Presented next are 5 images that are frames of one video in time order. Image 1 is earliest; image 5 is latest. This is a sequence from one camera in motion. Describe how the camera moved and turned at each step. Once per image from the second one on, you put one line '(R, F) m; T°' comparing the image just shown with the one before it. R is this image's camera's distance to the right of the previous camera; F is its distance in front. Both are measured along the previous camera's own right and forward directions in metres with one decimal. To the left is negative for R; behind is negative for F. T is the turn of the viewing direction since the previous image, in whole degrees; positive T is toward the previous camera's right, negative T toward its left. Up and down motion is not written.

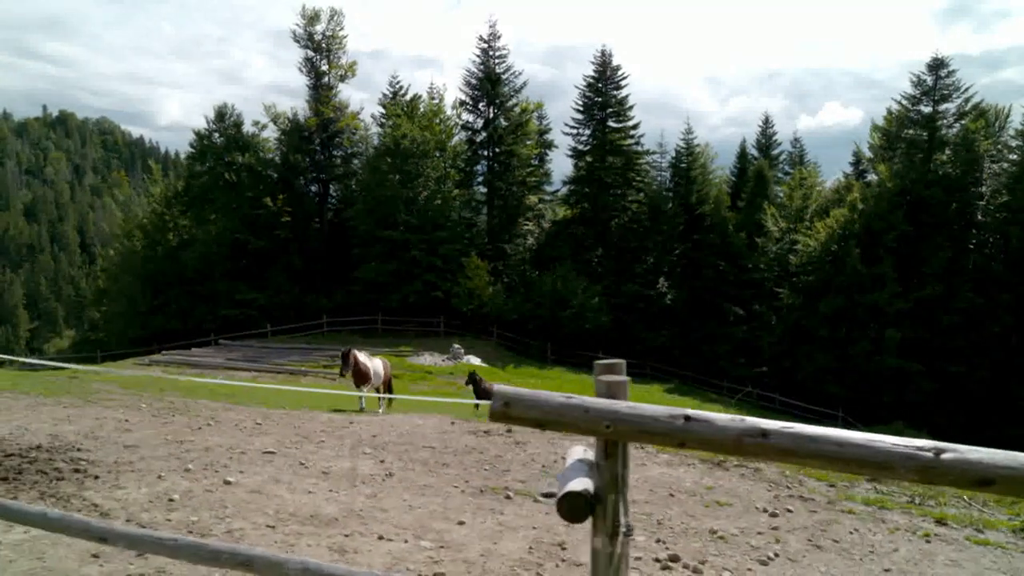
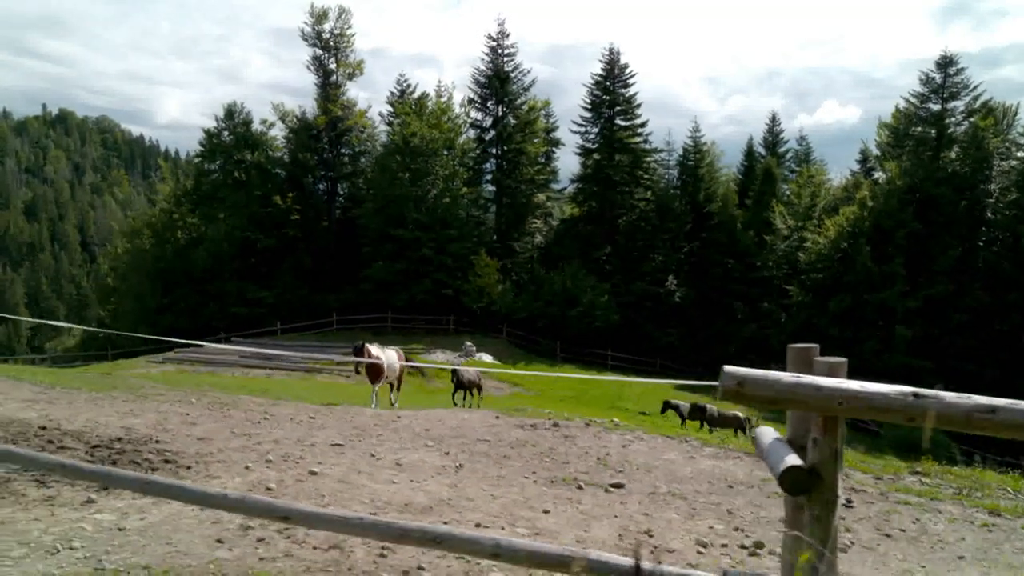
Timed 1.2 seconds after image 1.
(-0.7, -0.1) m; 0°
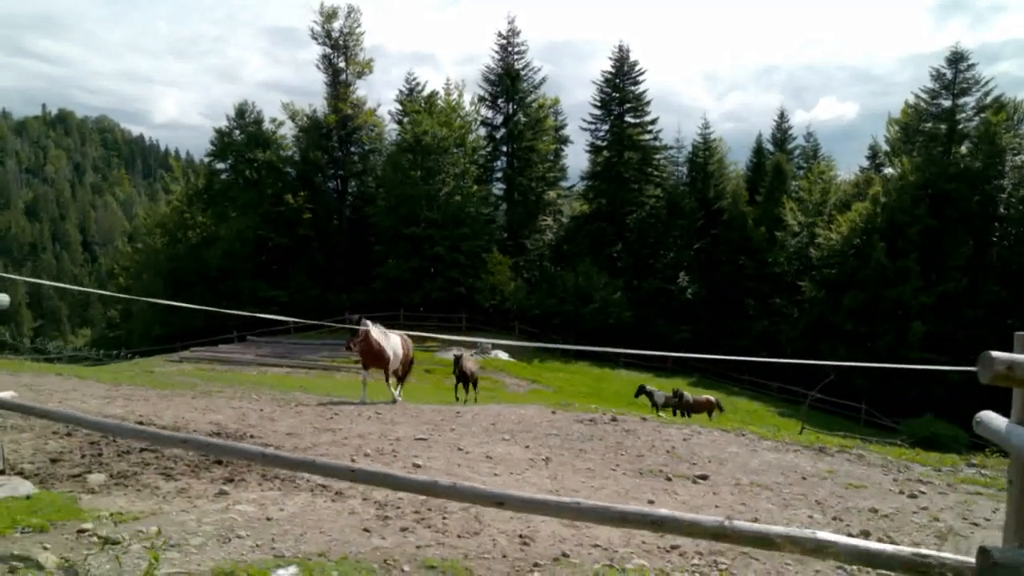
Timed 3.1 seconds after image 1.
(-0.9, -0.1) m; 0°
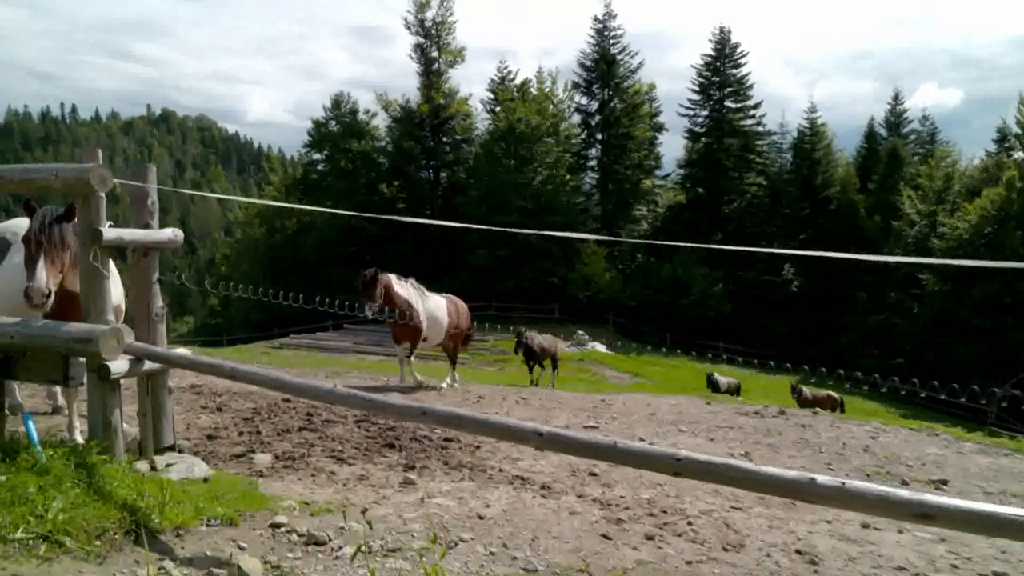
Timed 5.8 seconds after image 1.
(-1.0, +1.0) m; -6°
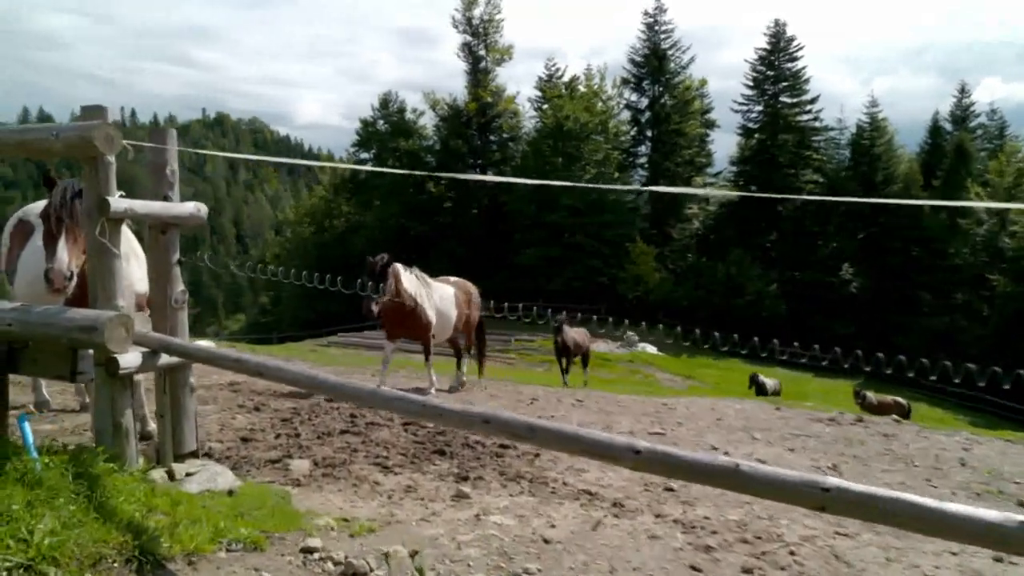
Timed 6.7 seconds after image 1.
(-0.1, +0.6) m; -4°
